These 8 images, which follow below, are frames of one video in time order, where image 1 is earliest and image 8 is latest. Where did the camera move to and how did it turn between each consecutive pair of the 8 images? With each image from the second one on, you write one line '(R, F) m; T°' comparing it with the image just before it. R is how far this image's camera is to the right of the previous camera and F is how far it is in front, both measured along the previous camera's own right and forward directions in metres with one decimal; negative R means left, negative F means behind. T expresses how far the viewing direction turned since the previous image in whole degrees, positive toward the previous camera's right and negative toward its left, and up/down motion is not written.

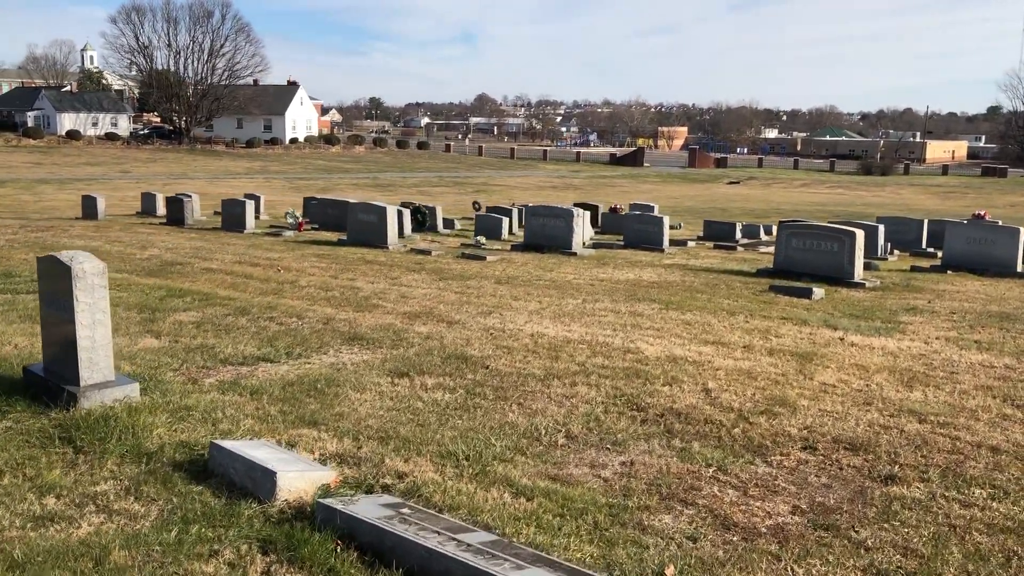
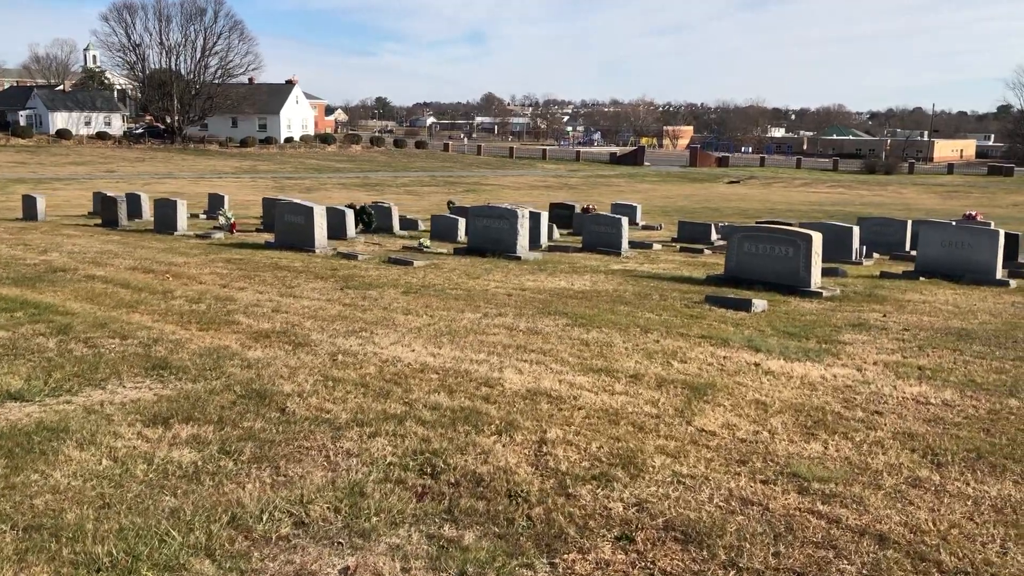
(+1.2, +1.3) m; 0°
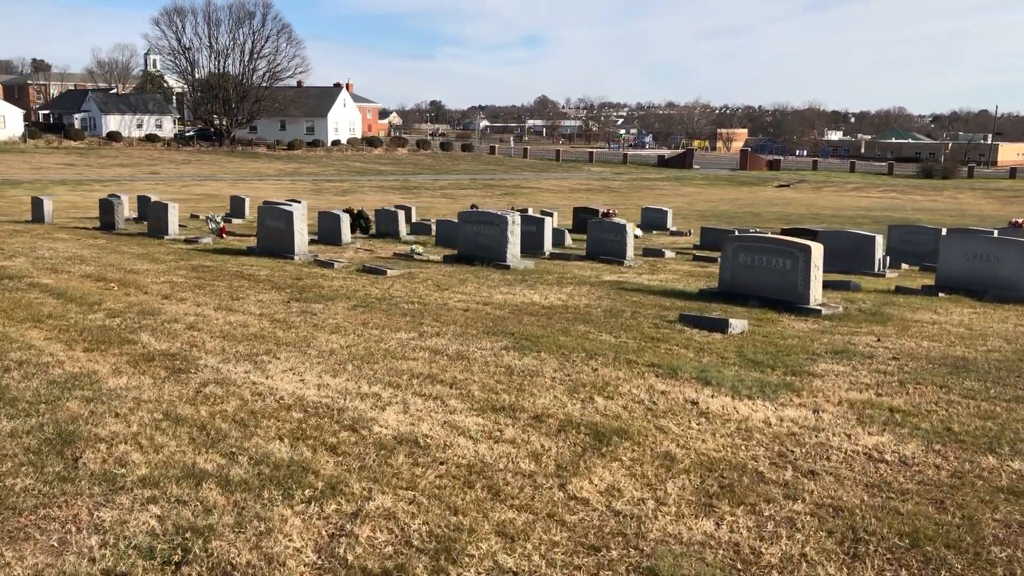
(+1.0, +1.0) m; -3°
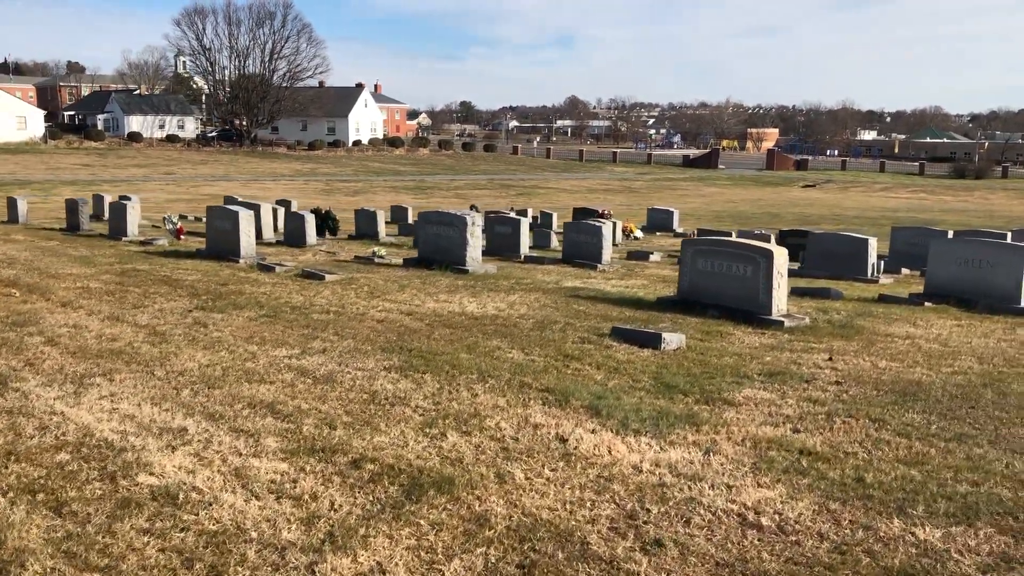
(+1.1, +1.0) m; -2°
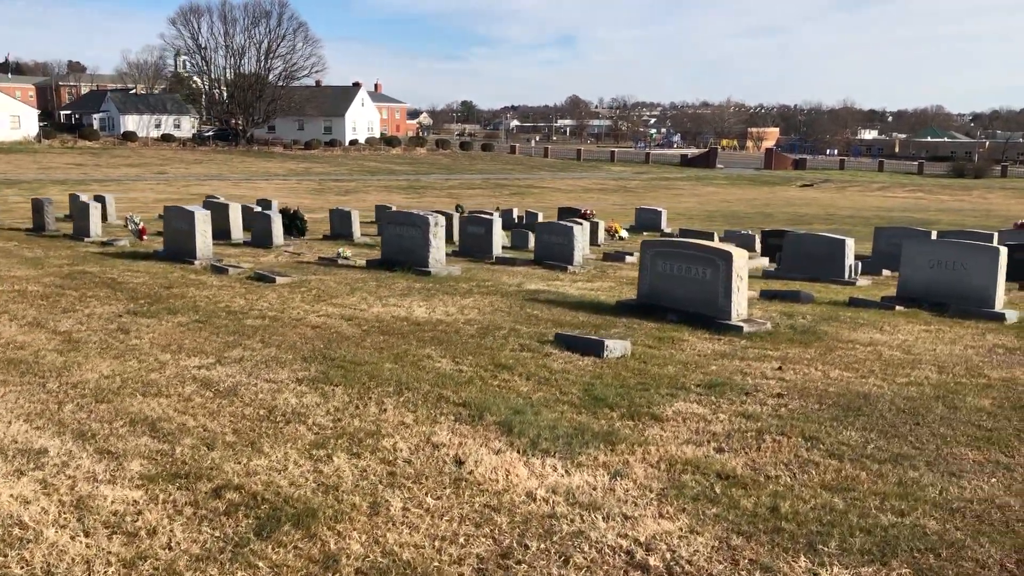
(+0.6, +0.4) m; 0°
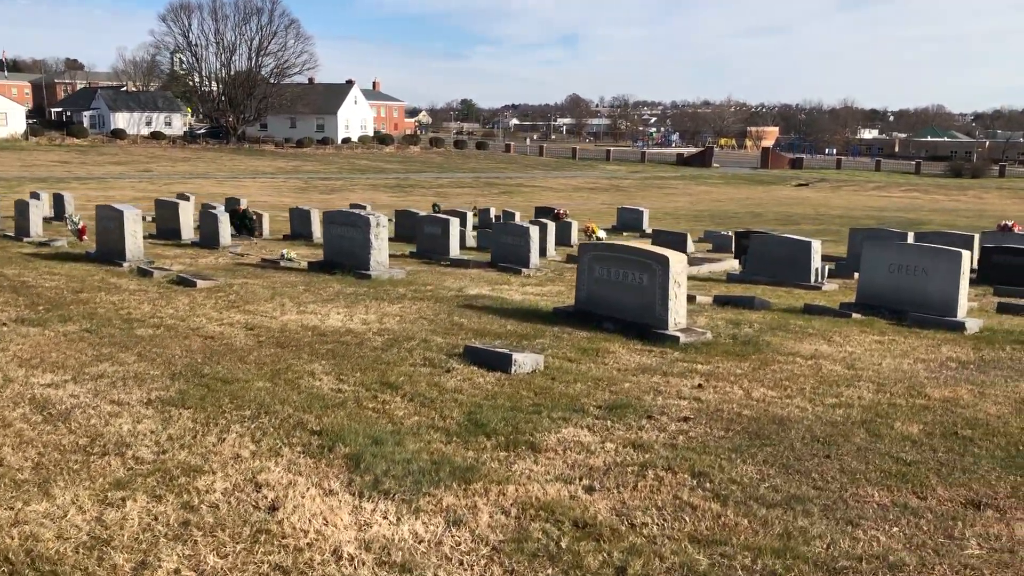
(+0.8, +0.7) m; 0°
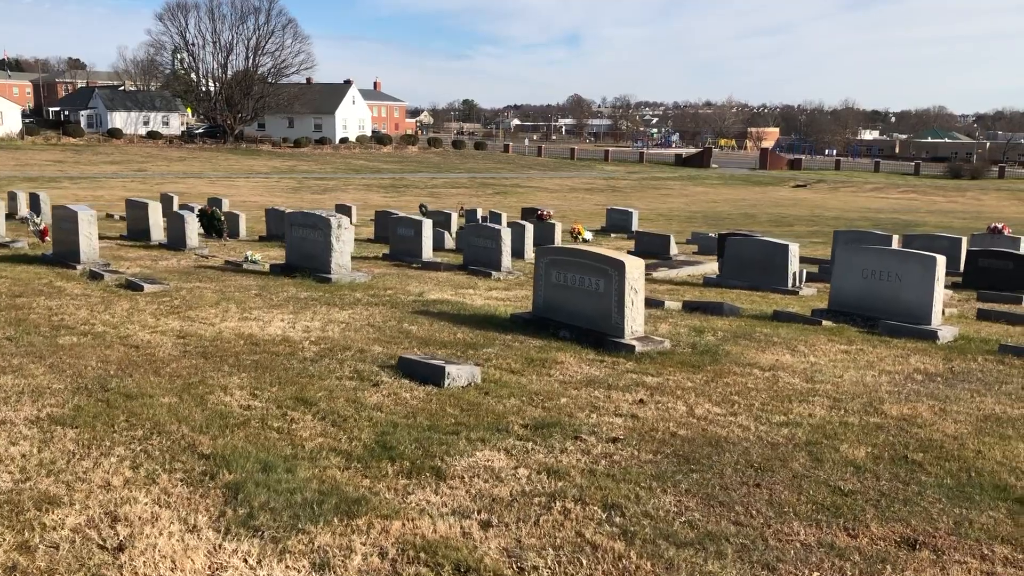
(+0.5, +0.4) m; 0°
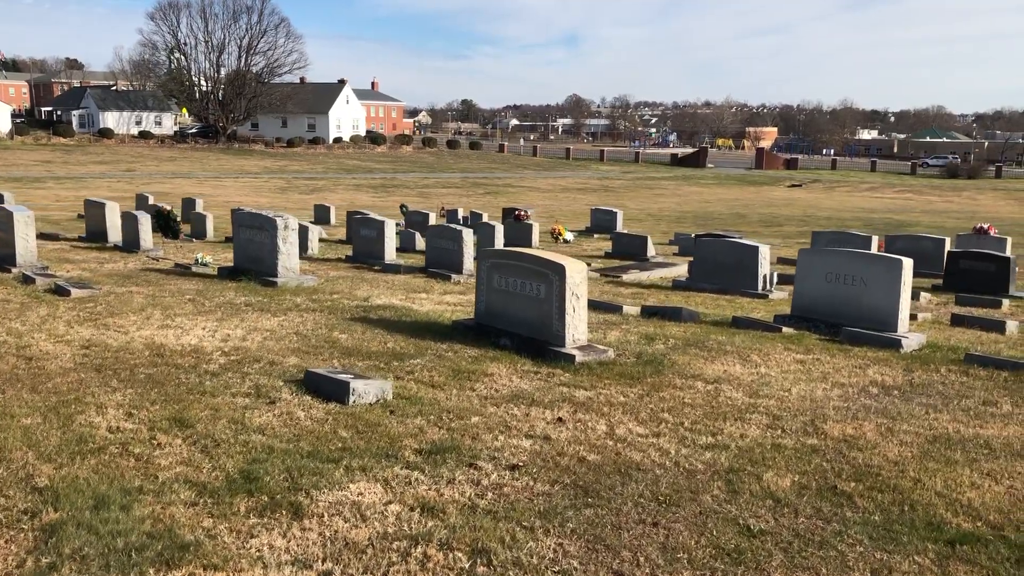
(+0.6, +0.5) m; 0°
